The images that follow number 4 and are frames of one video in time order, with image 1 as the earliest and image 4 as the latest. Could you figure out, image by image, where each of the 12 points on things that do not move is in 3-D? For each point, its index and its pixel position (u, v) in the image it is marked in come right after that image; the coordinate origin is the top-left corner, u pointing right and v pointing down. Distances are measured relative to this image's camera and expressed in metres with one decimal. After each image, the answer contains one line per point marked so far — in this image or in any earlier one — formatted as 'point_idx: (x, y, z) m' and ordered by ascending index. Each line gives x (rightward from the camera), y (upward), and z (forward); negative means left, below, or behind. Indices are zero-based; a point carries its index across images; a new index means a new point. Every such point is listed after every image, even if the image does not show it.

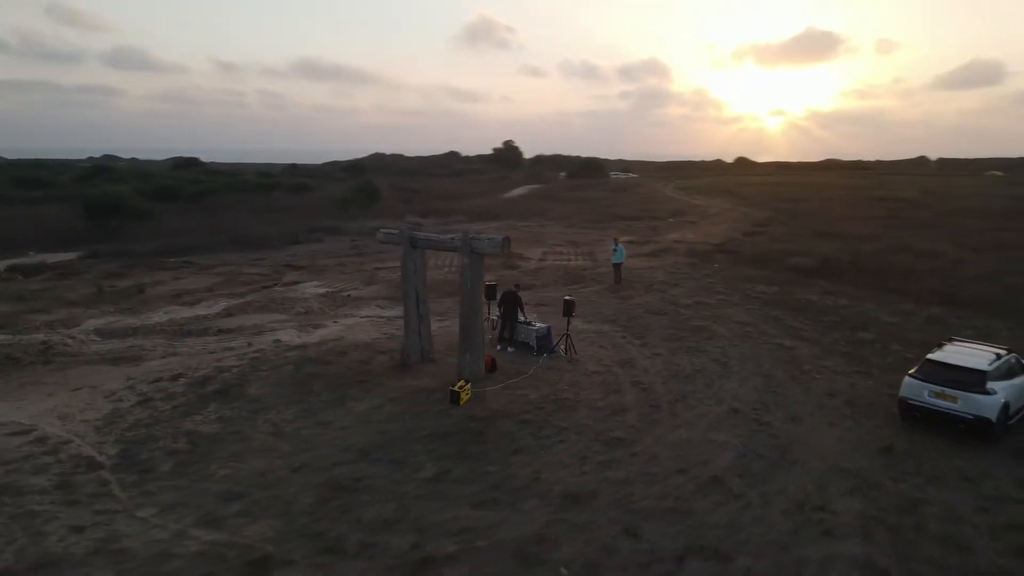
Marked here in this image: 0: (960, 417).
0: (+6.2, -1.8, +10.1) m
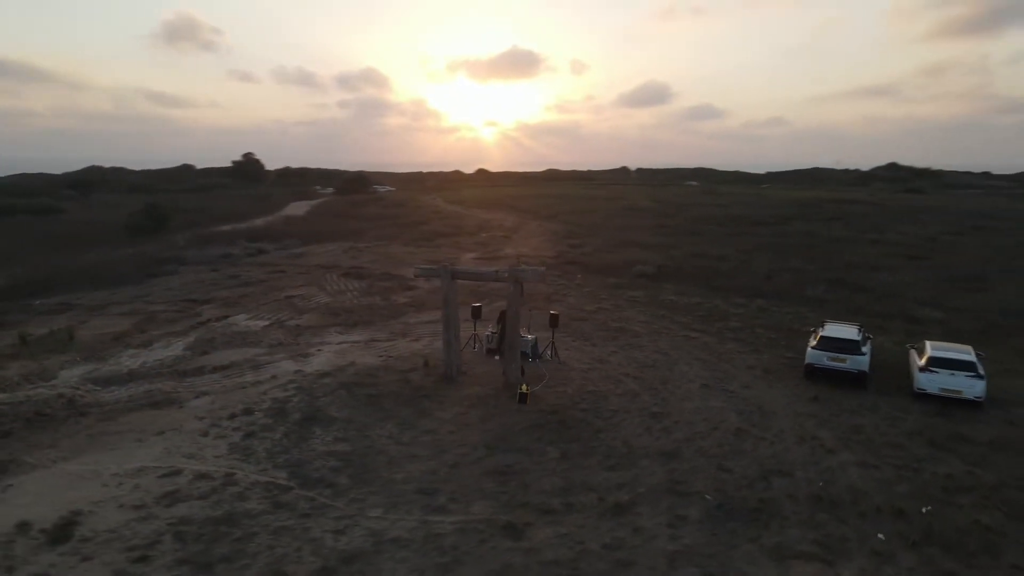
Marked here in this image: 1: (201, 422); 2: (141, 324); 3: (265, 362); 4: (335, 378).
0: (+7.0, -1.7, +15.2) m
1: (-5.4, -2.3, +12.7) m
2: (-10.0, -0.9, +19.8) m
3: (-5.5, -1.6, +16.3) m
4: (-3.7, -1.8, +15.0) m
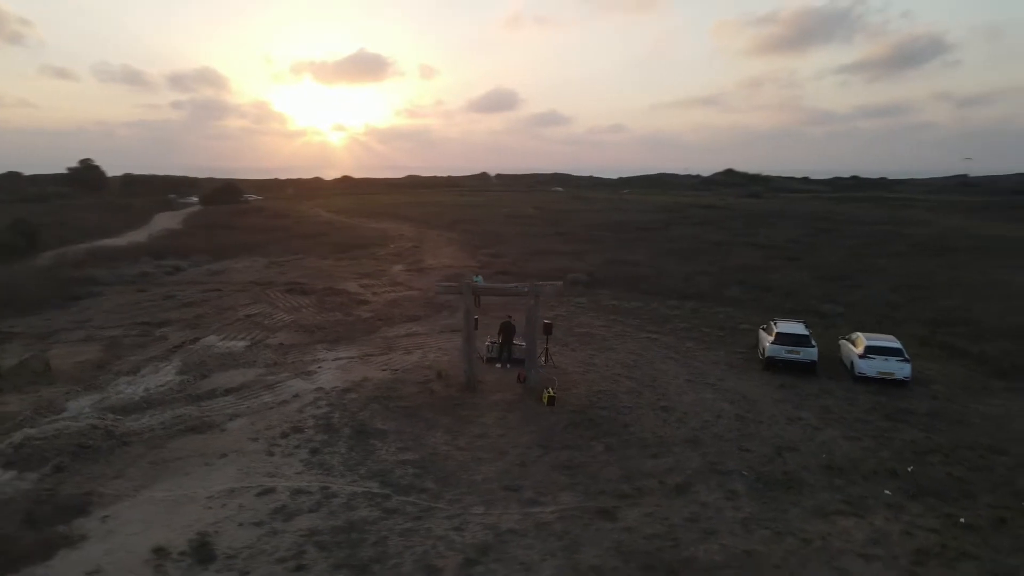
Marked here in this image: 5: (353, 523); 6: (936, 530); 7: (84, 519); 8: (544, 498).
0: (+7.1, -1.8, +17.9) m
1: (-4.6, -2.7, +13.0) m
2: (-10.5, -1.6, +19.2) m
3: (-5.4, -2.1, +16.6) m
4: (-3.3, -2.2, +15.7) m
5: (-2.2, -3.3, +10.2) m
6: (+6.2, -3.5, +10.6) m
7: (-6.0, -3.2, +10.4) m
8: (+0.5, -3.2, +11.3) m
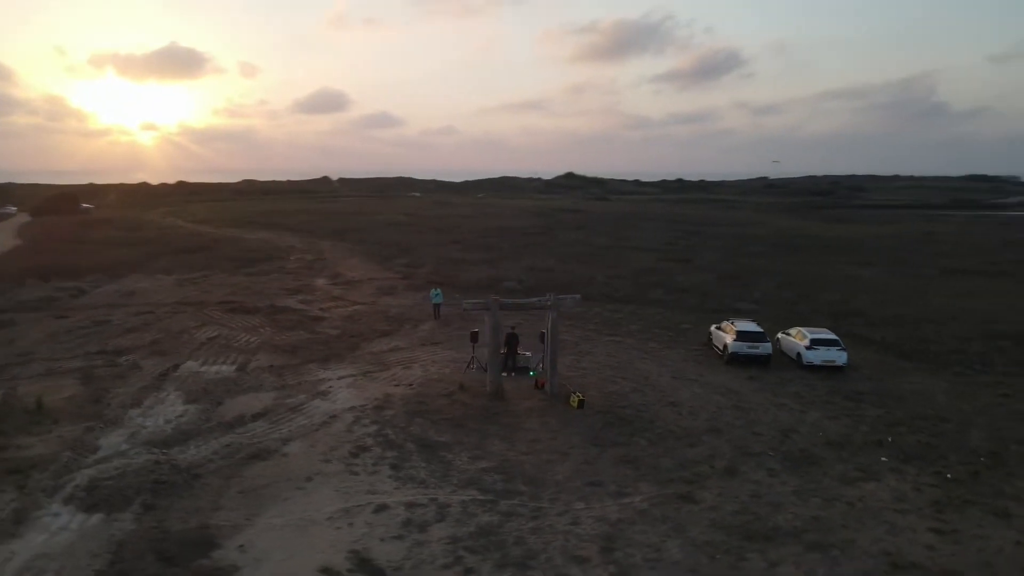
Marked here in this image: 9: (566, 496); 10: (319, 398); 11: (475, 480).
0: (+7.0, -1.9, +20.6) m
1: (-3.3, -3.2, +13.4) m
2: (-10.5, -2.3, +18.2) m
3: (-4.9, -2.6, +16.7) m
4: (-2.7, -2.7, +16.2) m
5: (-0.4, -3.6, +11.2) m
6: (+7.7, -3.6, +13.3) m
7: (-4.2, -3.7, +10.5) m
8: (+2.0, -3.5, +12.7) m
9: (+0.9, -3.5, +12.5) m
10: (-4.6, -2.6, +17.2) m
11: (-0.7, -3.3, +12.8) m
